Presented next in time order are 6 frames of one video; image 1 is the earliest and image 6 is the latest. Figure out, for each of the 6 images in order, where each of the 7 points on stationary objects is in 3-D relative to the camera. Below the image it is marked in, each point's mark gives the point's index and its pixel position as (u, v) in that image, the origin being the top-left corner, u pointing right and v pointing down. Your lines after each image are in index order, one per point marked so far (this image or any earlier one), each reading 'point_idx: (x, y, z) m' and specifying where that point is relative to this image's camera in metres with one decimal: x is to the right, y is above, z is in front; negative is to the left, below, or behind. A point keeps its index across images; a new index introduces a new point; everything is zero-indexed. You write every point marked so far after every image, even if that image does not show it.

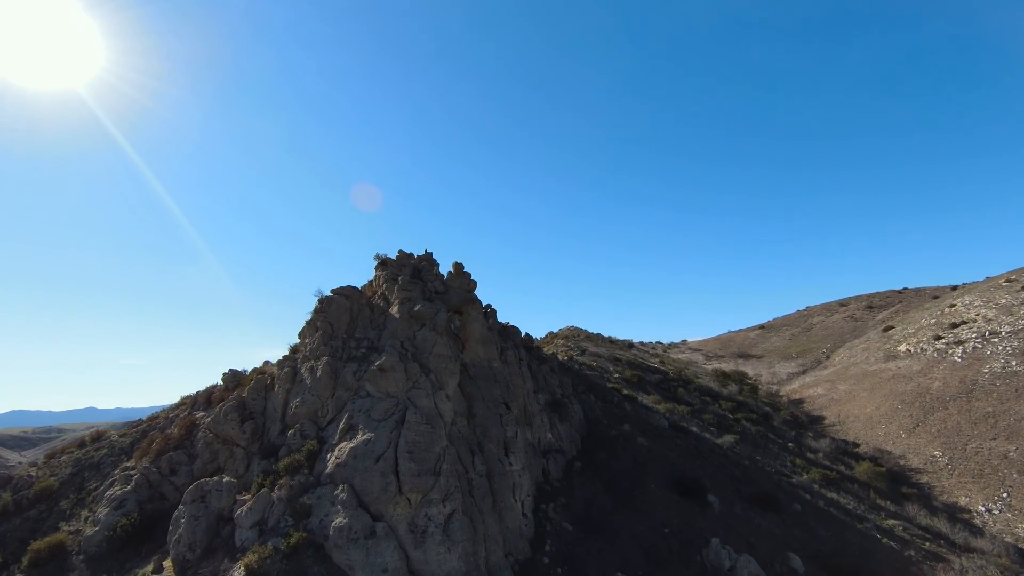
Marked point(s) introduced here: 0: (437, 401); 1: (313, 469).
0: (-2.9, -4.3, +19.8) m
1: (-7.2, -6.6, +18.9) m
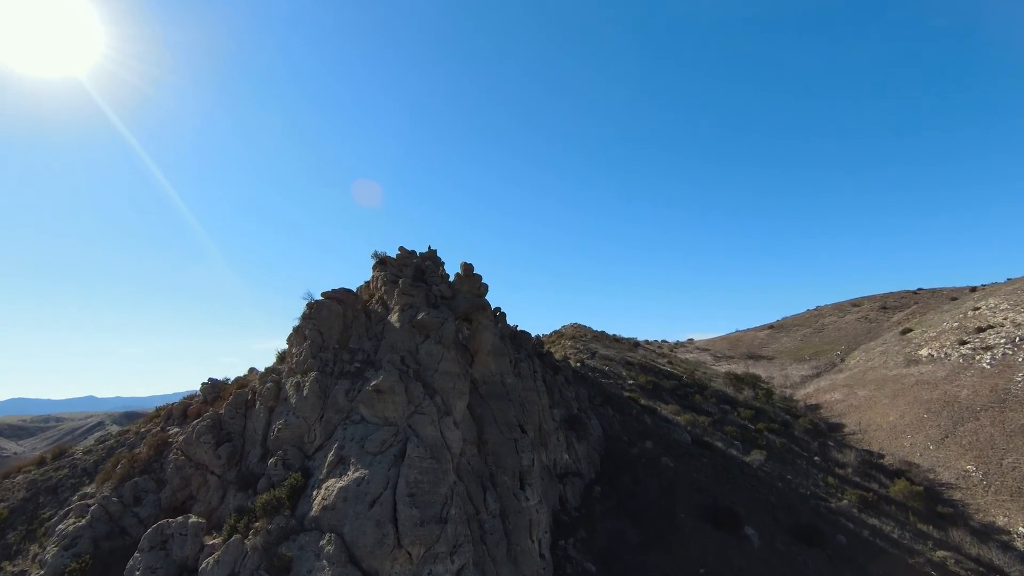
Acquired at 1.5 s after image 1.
0: (-2.2, -4.6, +16.8) m
1: (-6.6, -6.8, +15.9) m
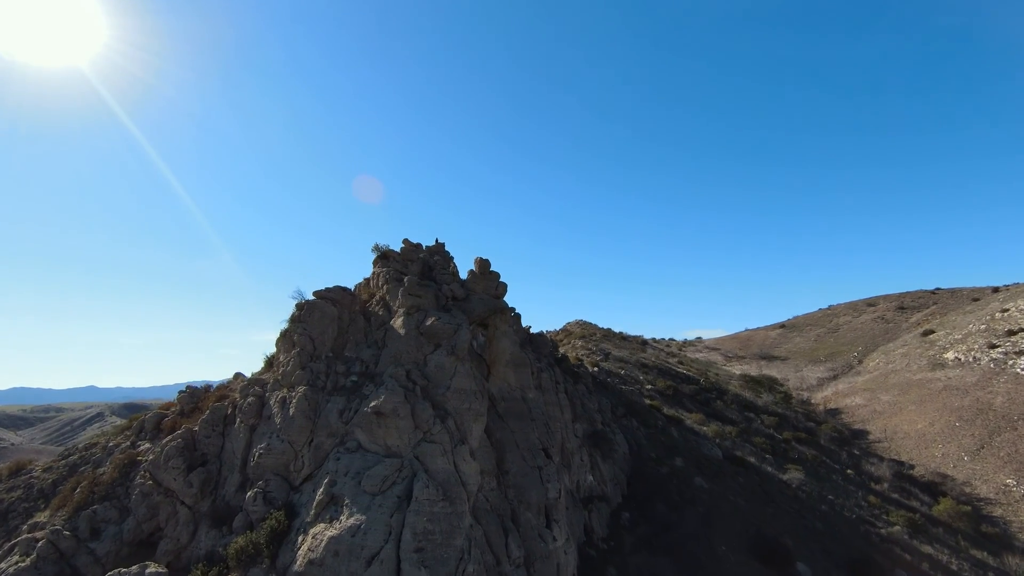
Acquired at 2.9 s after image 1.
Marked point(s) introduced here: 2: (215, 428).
0: (-1.4, -4.6, +13.8) m
1: (-5.9, -6.8, +13.0) m
2: (-10.3, -4.8, +18.0) m
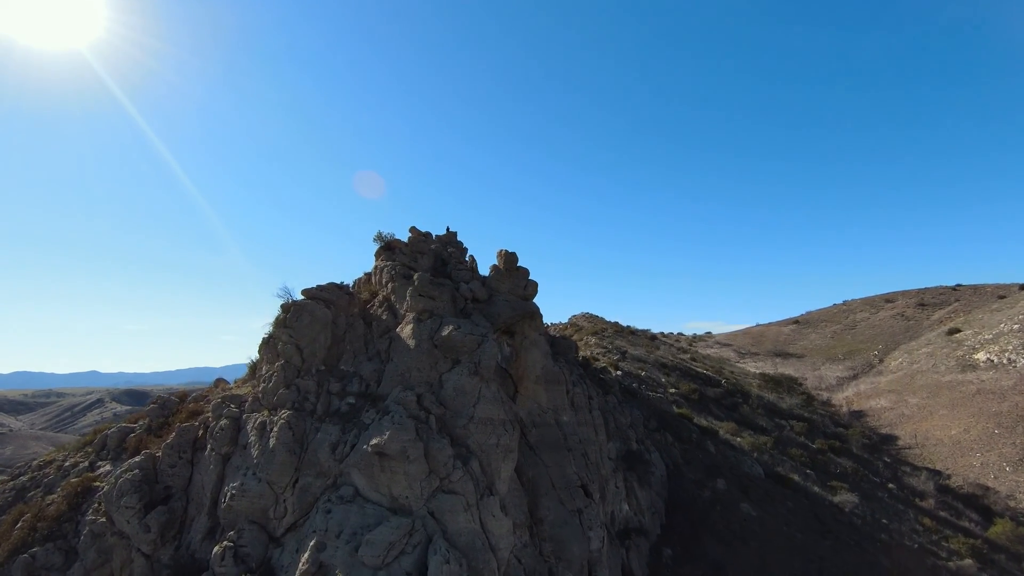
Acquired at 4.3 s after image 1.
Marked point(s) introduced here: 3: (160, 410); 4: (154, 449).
0: (-0.6, -4.7, +10.6) m
1: (-5.0, -6.8, +9.8) m
2: (-9.4, -4.7, +14.8) m
3: (-12.6, -4.4, +18.6) m
4: (-10.8, -4.9, +15.7) m
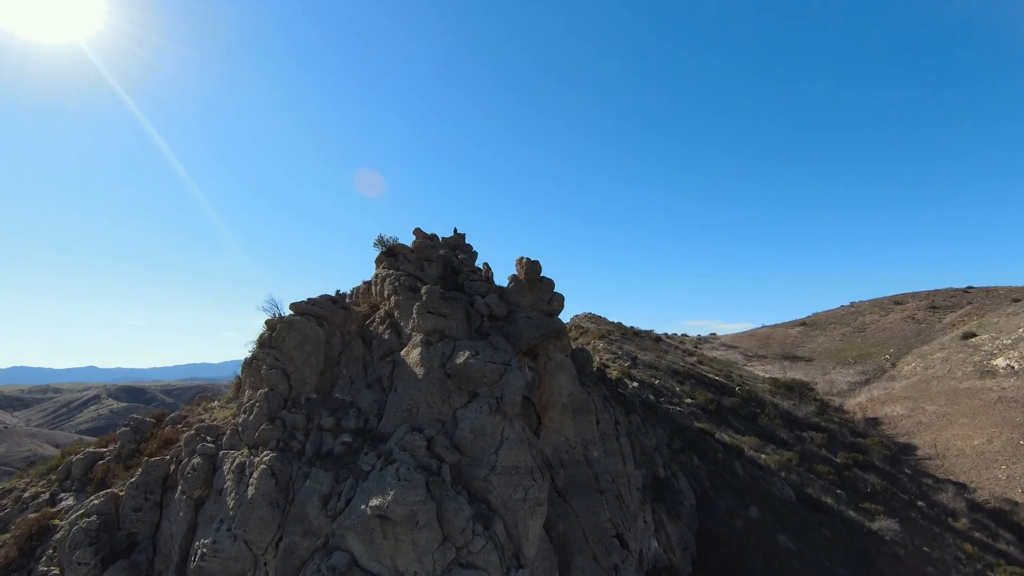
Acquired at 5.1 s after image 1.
0: (0.0, -5.0, +8.5) m
1: (-4.5, -7.2, +7.7) m
2: (-8.9, -5.0, +12.7) m
3: (-12.0, -4.6, +16.5) m
4: (-10.2, -5.2, +13.5) m
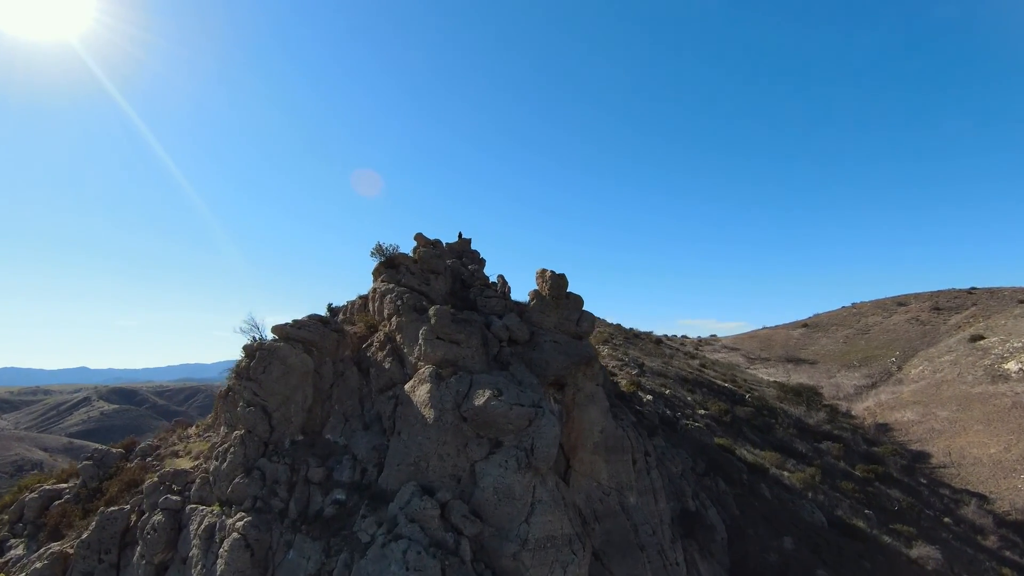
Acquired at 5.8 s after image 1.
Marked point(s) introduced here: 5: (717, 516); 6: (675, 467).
0: (+0.5, -5.4, +6.5) m
1: (-3.9, -7.6, +5.7) m
2: (-8.4, -5.4, +10.7) m
3: (-11.6, -5.1, +14.4) m
4: (-9.8, -5.6, +11.5) m
5: (+7.2, -8.1, +18.4) m
6: (+5.8, -6.3, +18.4) m
